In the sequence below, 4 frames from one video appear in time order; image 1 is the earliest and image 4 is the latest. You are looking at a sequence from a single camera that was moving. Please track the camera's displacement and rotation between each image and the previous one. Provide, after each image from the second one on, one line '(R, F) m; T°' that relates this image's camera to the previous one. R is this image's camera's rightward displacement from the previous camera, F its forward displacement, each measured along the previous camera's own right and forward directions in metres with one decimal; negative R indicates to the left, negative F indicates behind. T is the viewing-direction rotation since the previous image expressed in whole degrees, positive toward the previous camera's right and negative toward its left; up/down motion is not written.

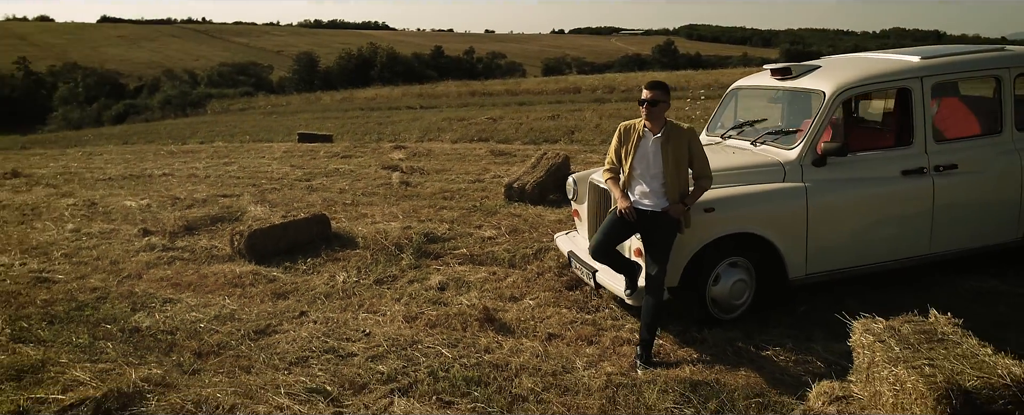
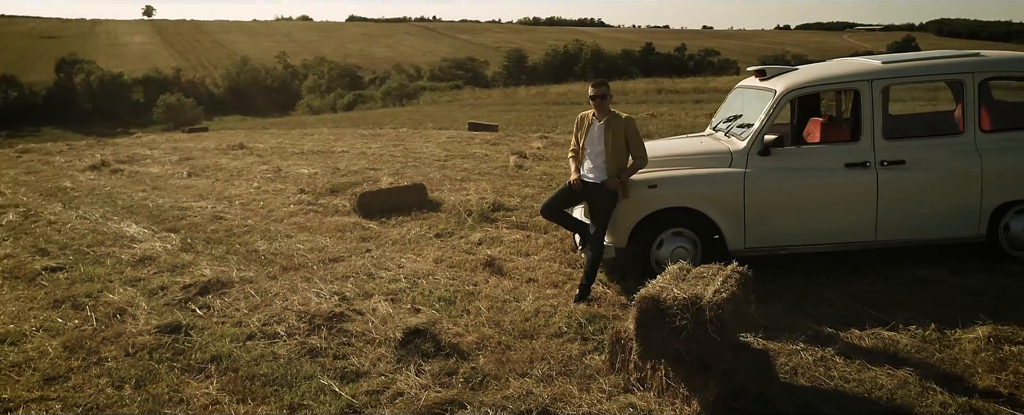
(+1.6, -1.0) m; -16°
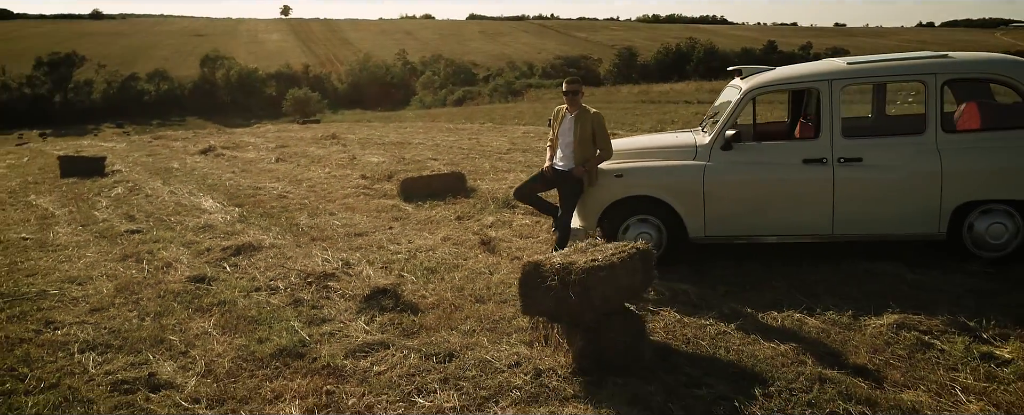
(+1.1, -0.5) m; -9°
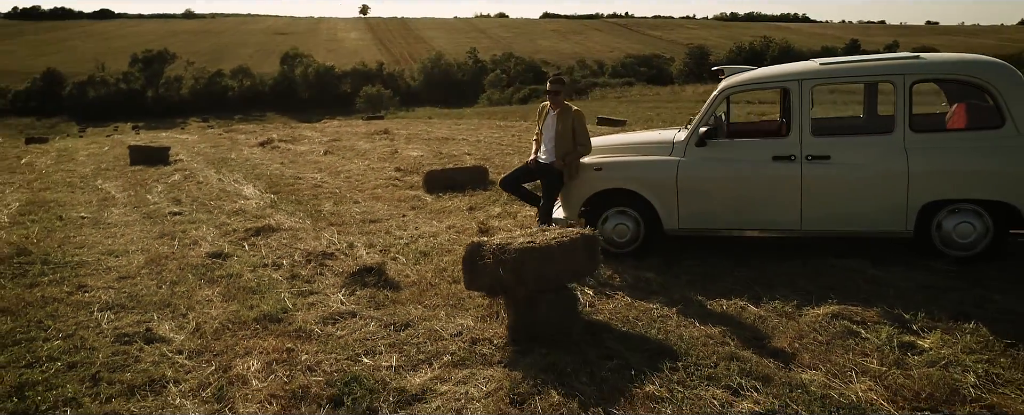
(+0.7, -0.4) m; -6°
